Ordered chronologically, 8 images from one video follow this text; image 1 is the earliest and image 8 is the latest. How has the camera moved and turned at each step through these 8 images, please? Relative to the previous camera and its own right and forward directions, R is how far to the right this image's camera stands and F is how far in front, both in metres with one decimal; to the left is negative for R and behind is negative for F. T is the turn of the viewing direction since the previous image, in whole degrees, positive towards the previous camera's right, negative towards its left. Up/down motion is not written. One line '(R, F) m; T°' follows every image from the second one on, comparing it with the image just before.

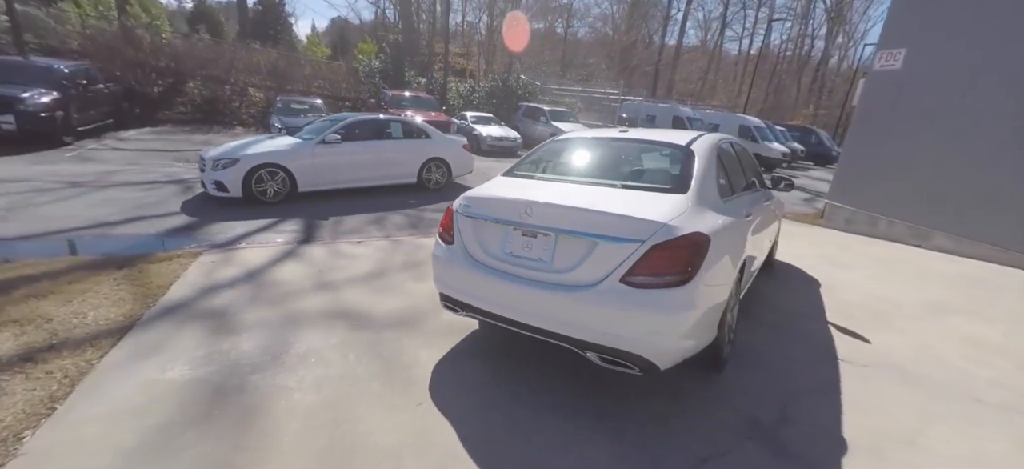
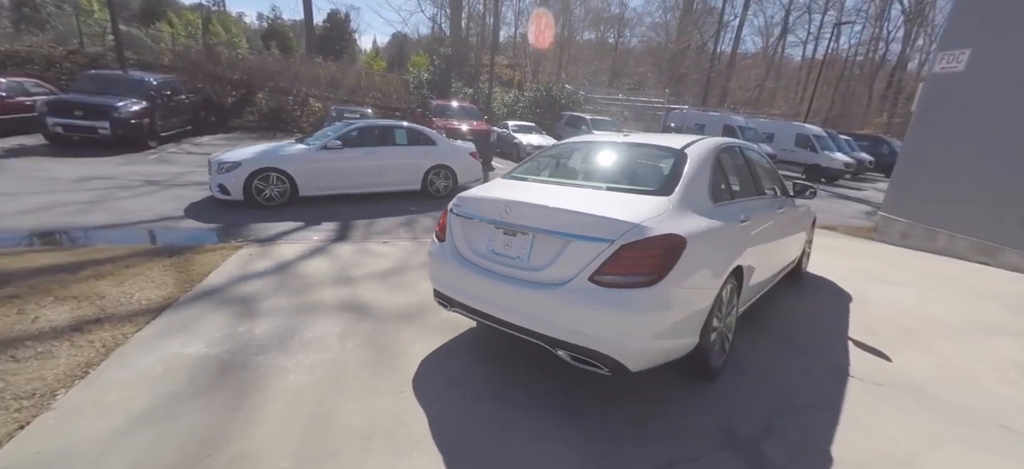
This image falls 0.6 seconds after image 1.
(+0.4, -0.1) m; -7°
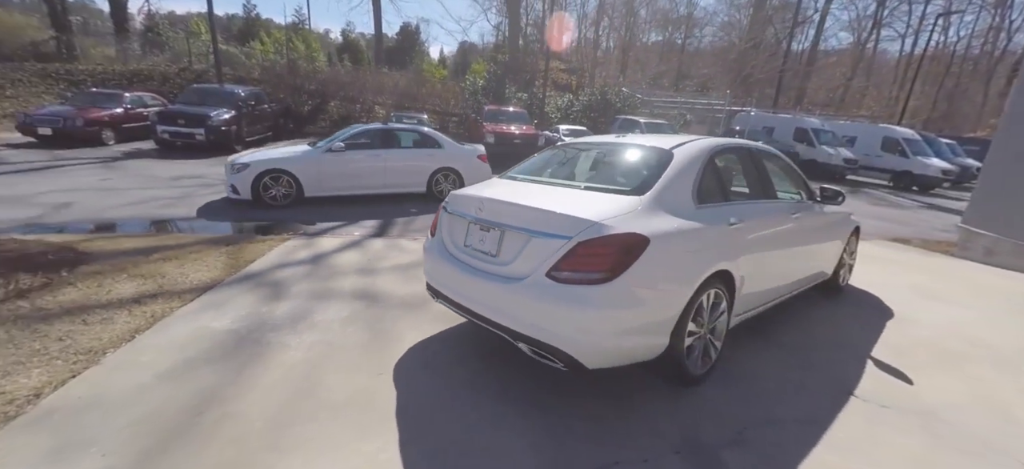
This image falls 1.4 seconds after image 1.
(+0.6, -0.1) m; -9°
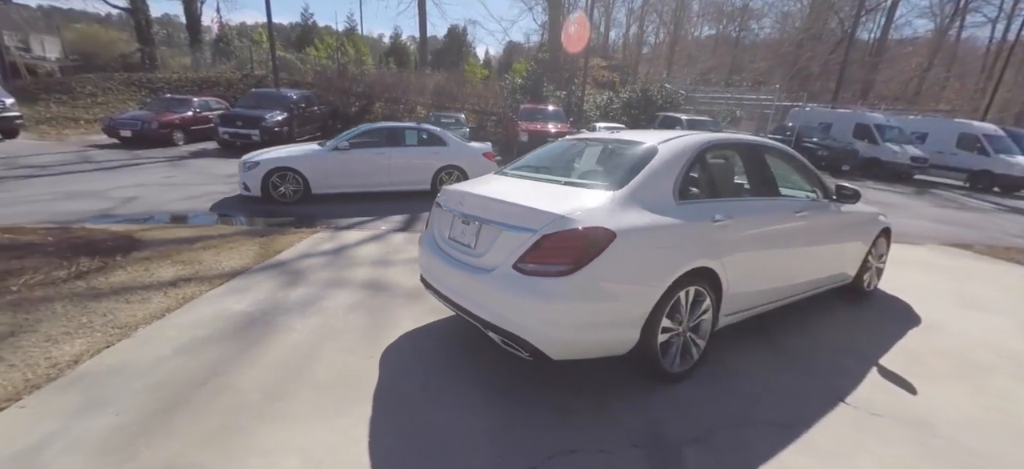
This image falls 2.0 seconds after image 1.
(+0.4, -0.1) m; -6°
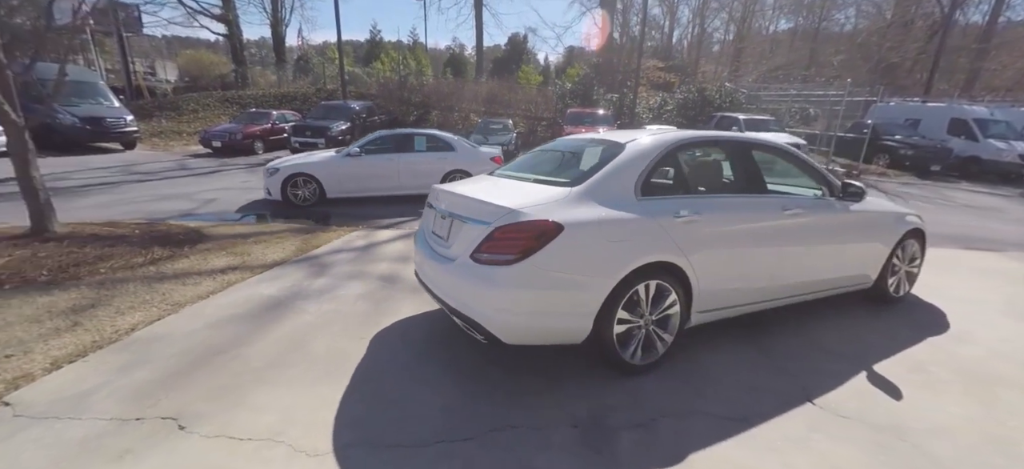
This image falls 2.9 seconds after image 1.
(+0.7, -0.2) m; -9°
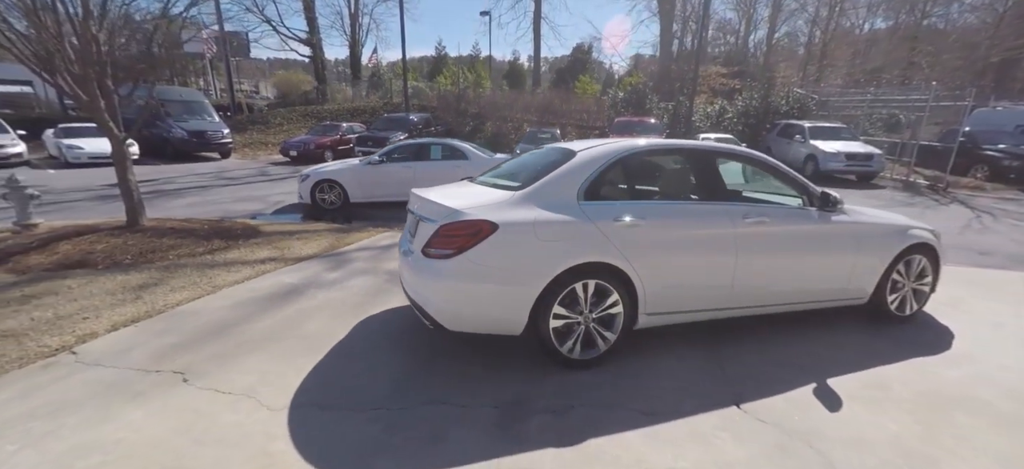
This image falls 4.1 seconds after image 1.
(+0.8, -0.2) m; -9°
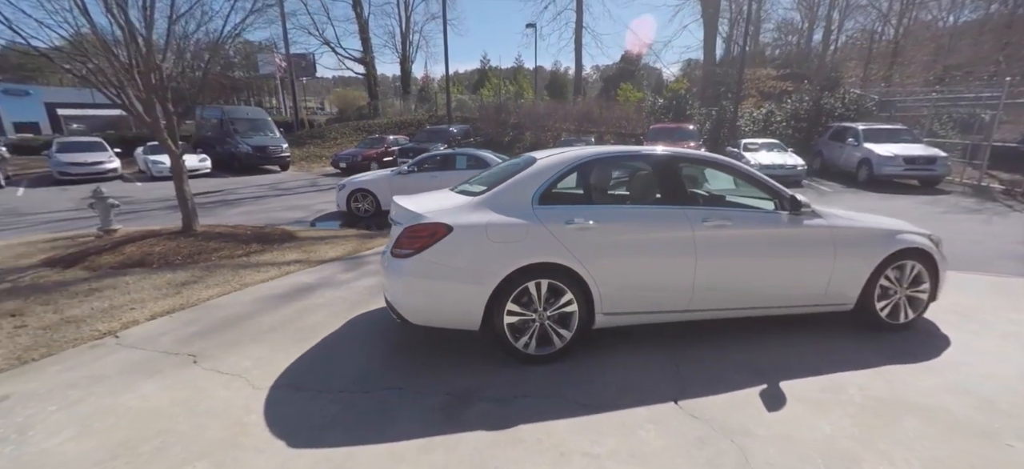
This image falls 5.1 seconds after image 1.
(+0.7, -0.2) m; -7°
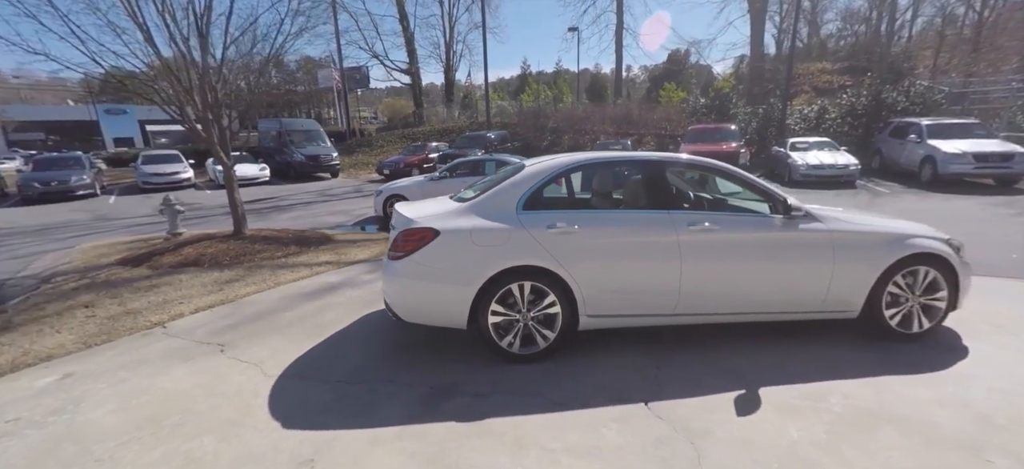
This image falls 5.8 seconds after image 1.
(+0.5, -0.1) m; -7°
